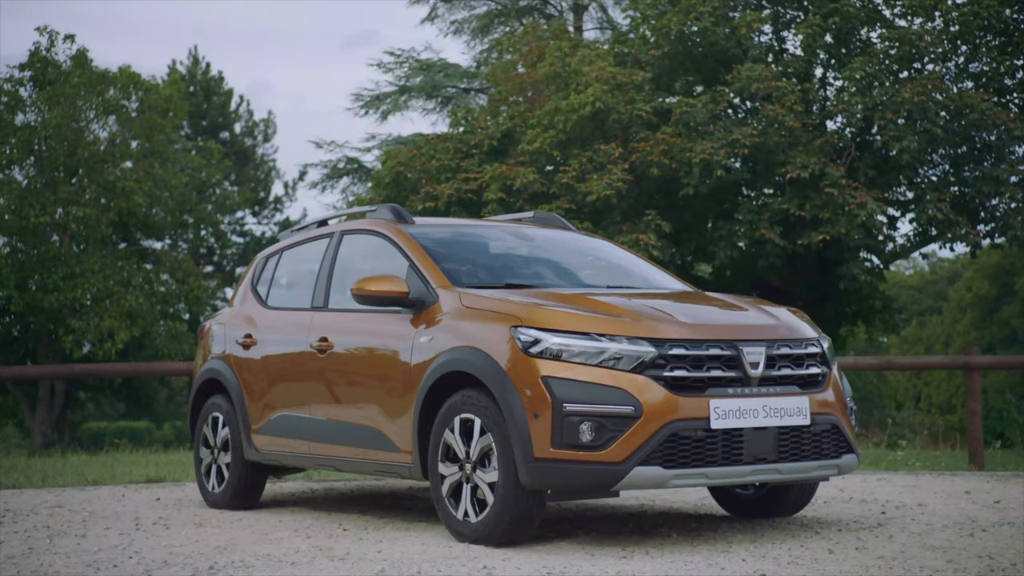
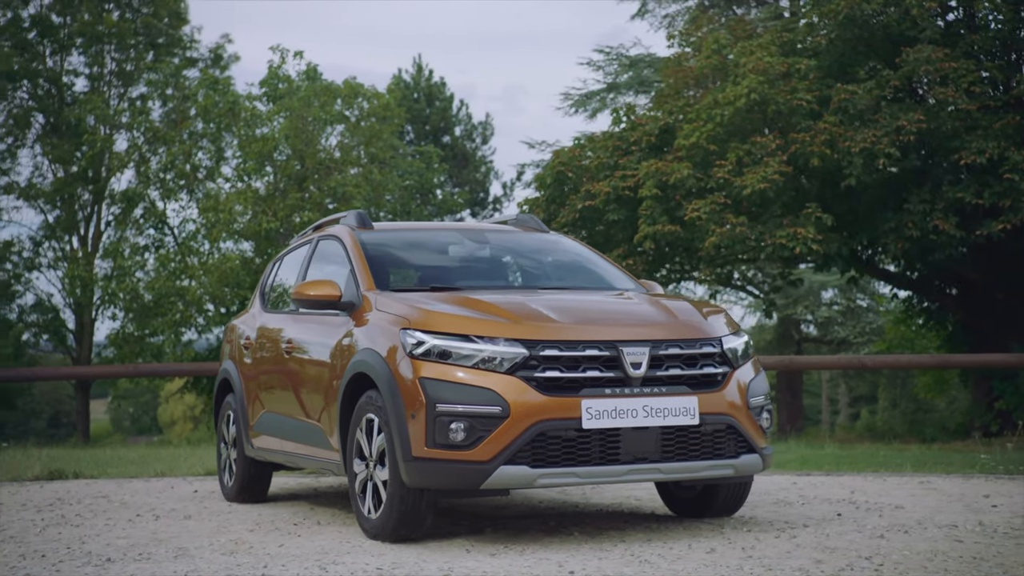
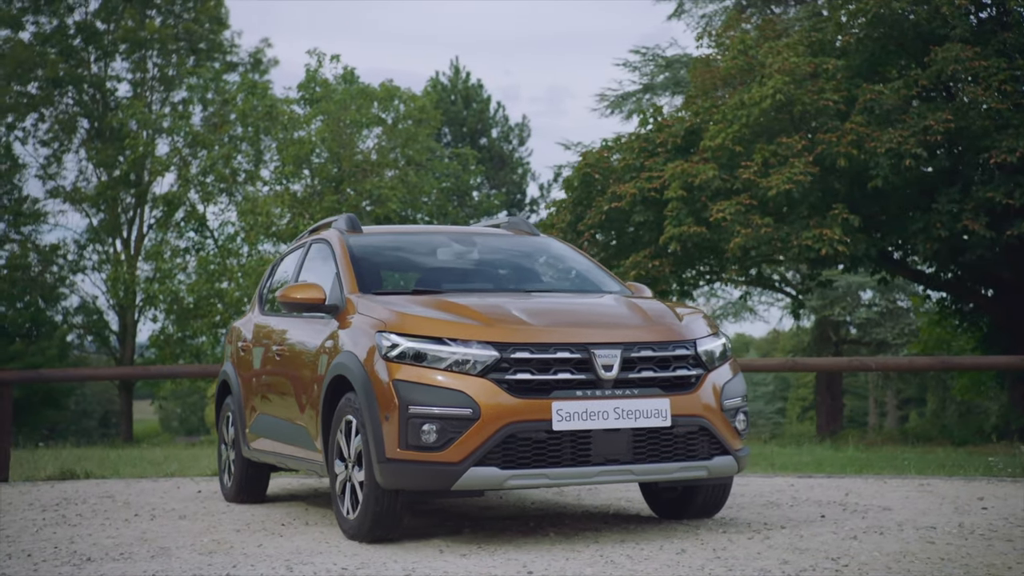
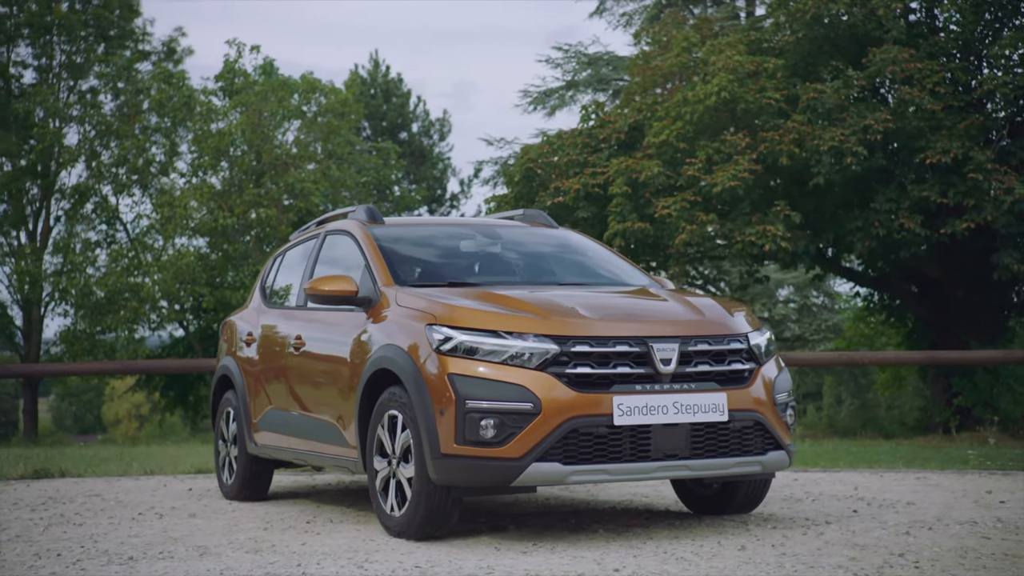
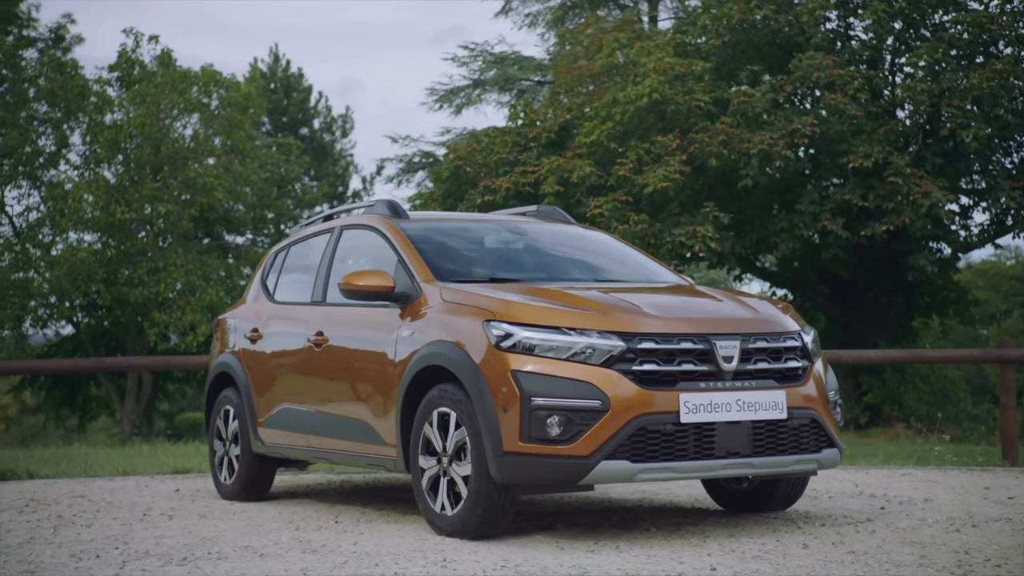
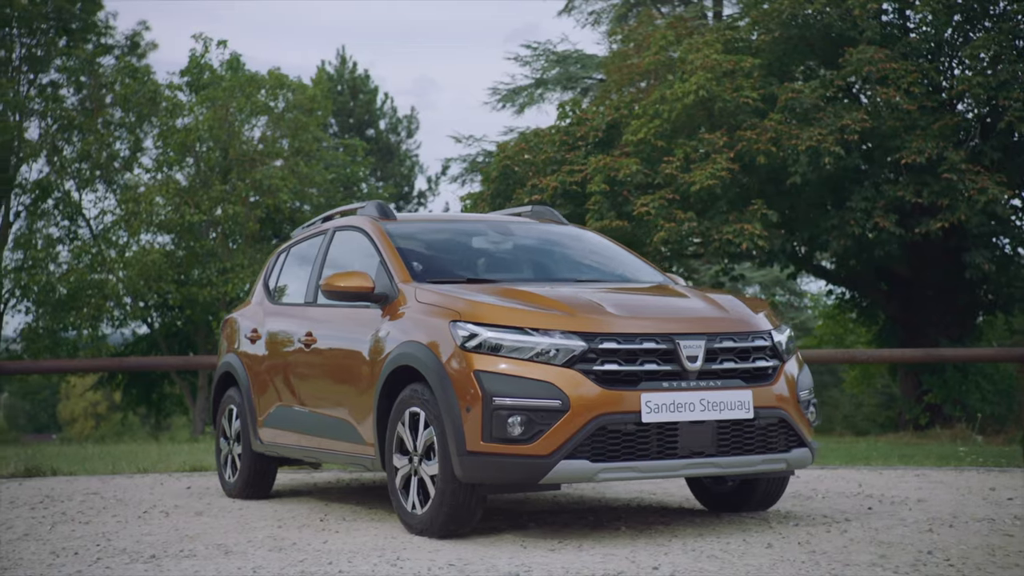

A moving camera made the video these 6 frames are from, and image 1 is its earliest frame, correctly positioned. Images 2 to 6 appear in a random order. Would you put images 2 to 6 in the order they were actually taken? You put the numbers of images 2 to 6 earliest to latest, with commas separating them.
5, 6, 4, 2, 3
